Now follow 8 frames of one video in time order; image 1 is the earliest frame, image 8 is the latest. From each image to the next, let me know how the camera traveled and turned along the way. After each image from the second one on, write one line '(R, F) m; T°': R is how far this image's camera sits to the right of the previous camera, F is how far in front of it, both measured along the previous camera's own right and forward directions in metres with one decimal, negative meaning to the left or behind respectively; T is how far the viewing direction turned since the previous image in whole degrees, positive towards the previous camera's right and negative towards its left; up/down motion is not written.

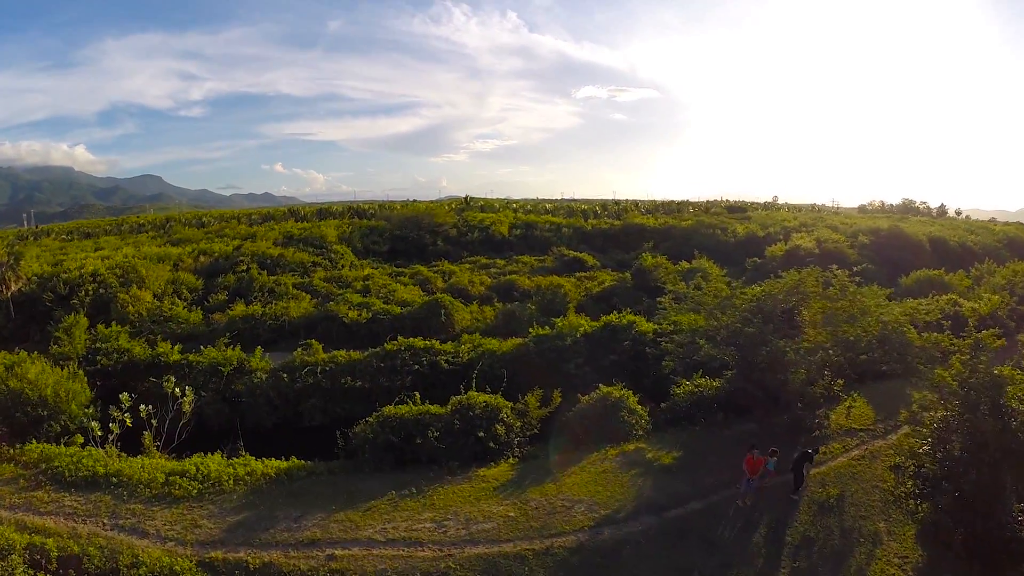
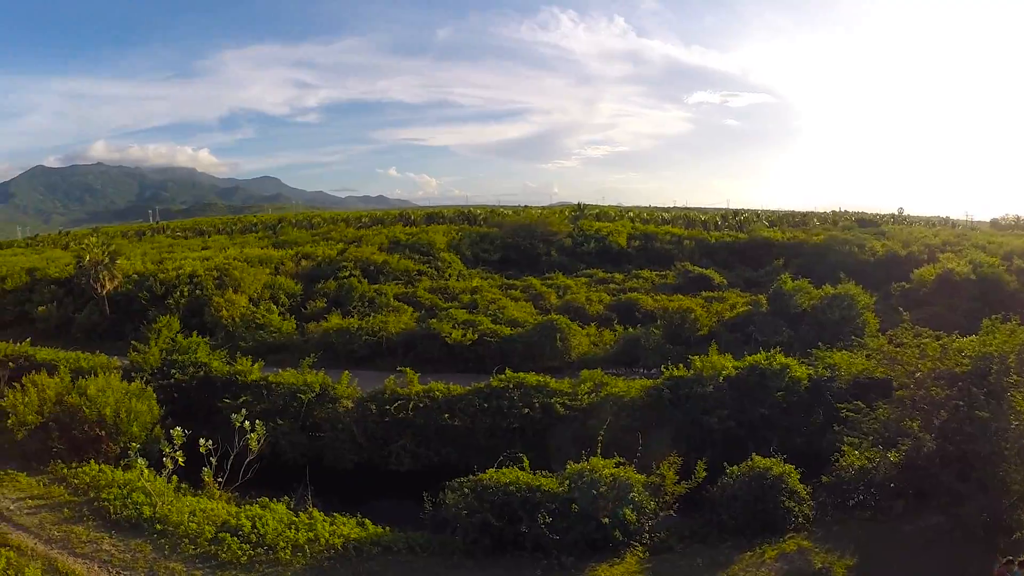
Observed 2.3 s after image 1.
(-0.6, +3.2) m; -8°
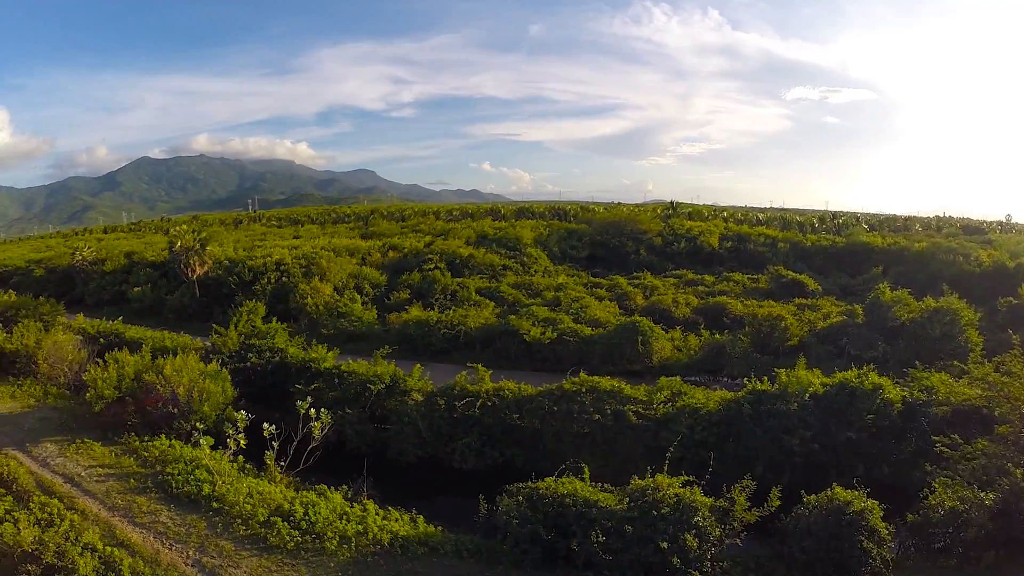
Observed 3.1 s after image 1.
(+0.4, +0.5) m; -7°
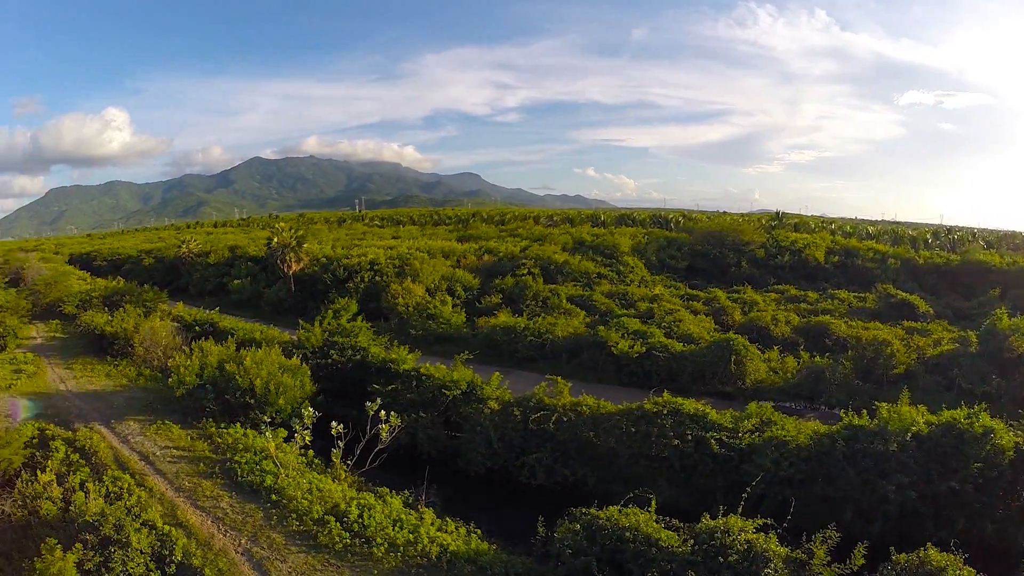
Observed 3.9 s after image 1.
(+0.5, +0.5) m; -8°
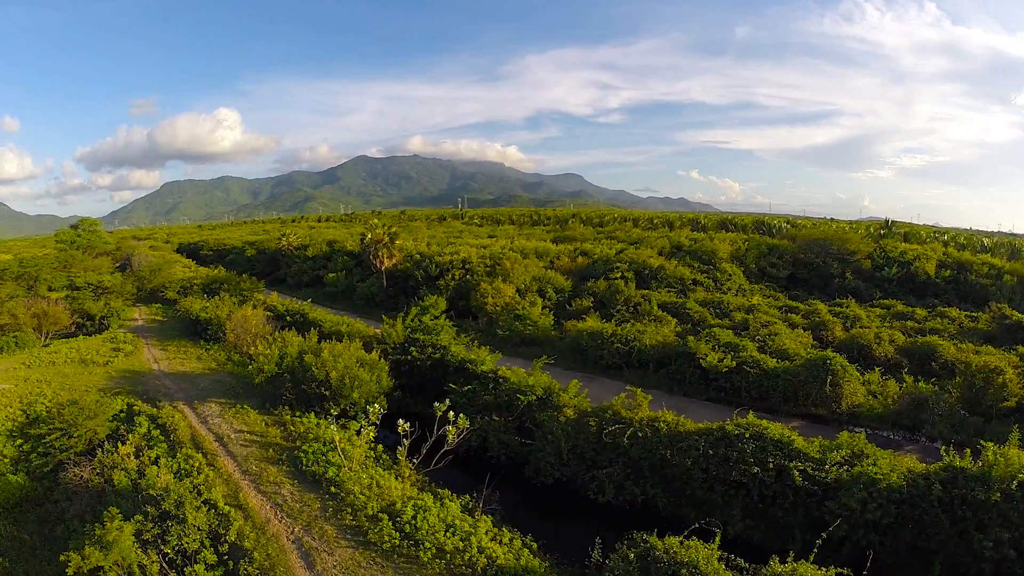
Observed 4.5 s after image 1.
(+0.7, +0.4) m; -9°
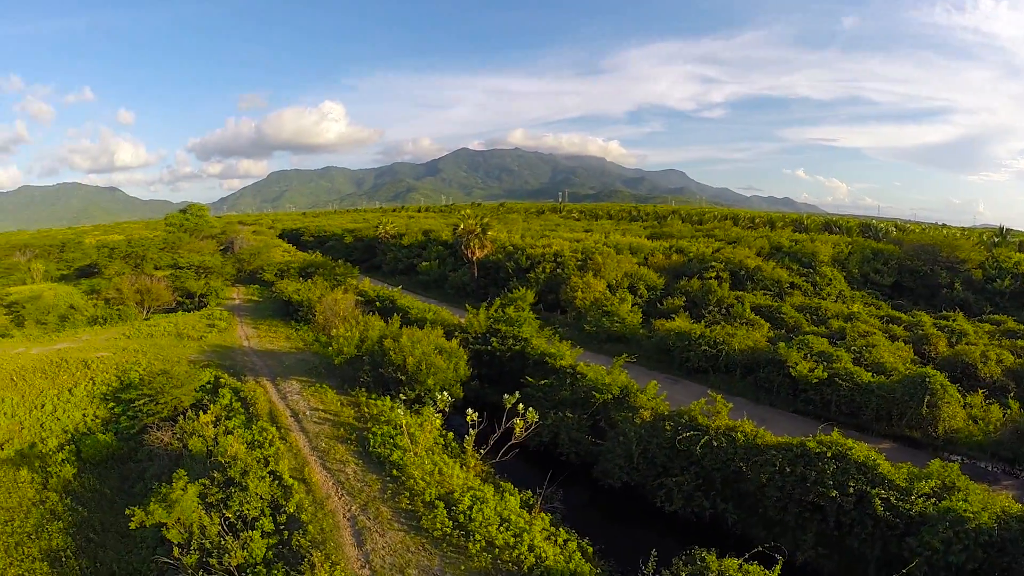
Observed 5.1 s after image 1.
(+0.7, +0.1) m; -9°
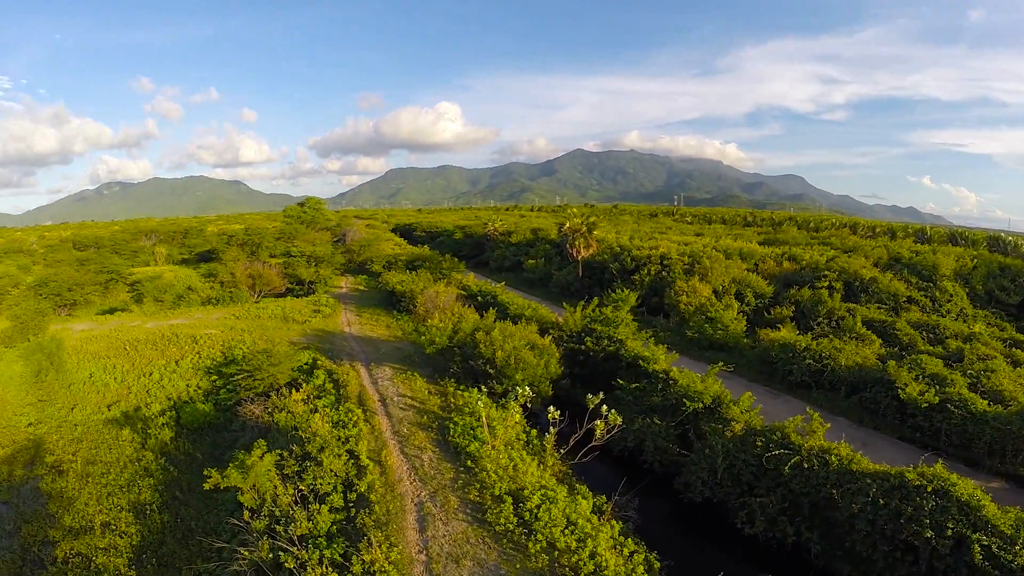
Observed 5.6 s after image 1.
(+0.8, +0.1) m; -10°
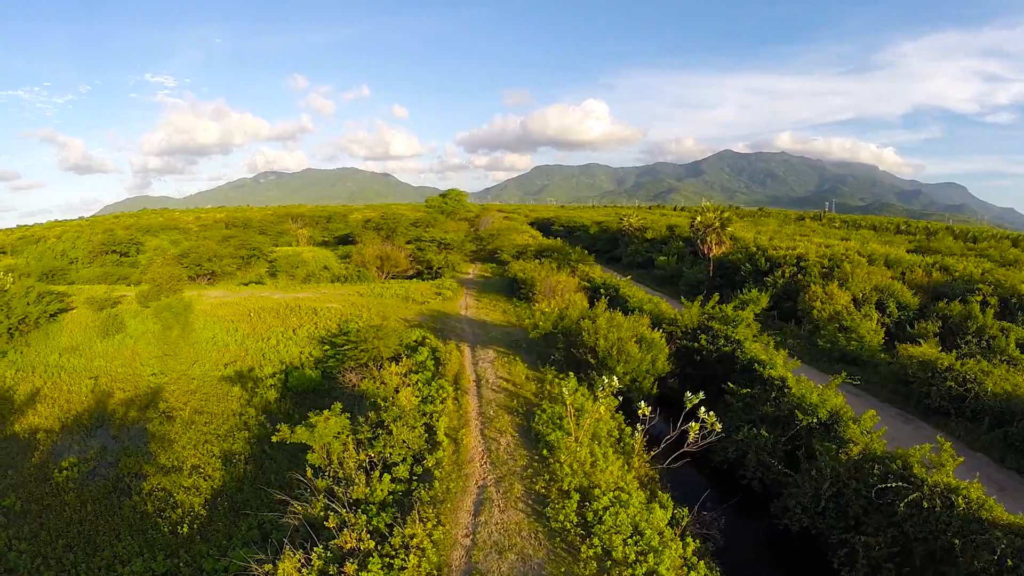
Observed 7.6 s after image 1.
(+1.3, -0.1) m; -14°
